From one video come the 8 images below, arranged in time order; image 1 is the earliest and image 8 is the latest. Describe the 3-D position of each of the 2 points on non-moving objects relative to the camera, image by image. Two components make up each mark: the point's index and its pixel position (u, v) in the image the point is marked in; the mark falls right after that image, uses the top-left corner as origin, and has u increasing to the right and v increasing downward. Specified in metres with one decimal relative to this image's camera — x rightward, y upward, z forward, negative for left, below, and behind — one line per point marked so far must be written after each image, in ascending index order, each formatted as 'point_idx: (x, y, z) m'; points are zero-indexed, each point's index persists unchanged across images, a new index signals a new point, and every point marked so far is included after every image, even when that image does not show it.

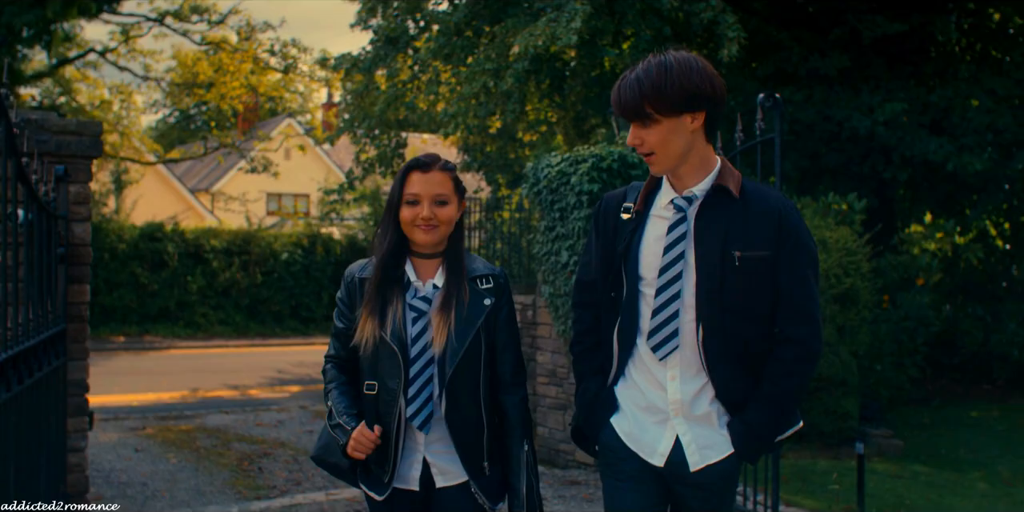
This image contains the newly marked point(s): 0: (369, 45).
0: (-1.7, +2.6, +13.5) m
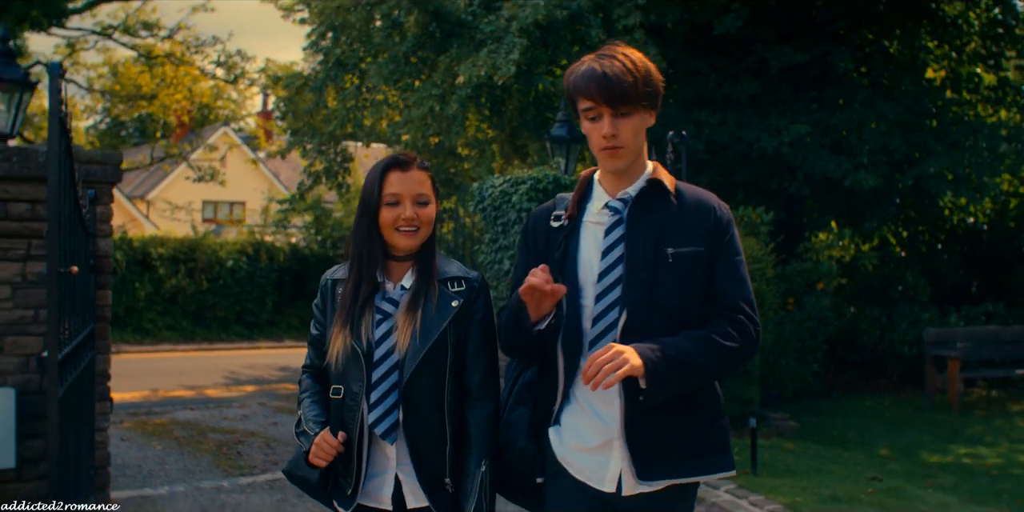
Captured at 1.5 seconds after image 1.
0: (-2.5, +2.5, +14.5) m
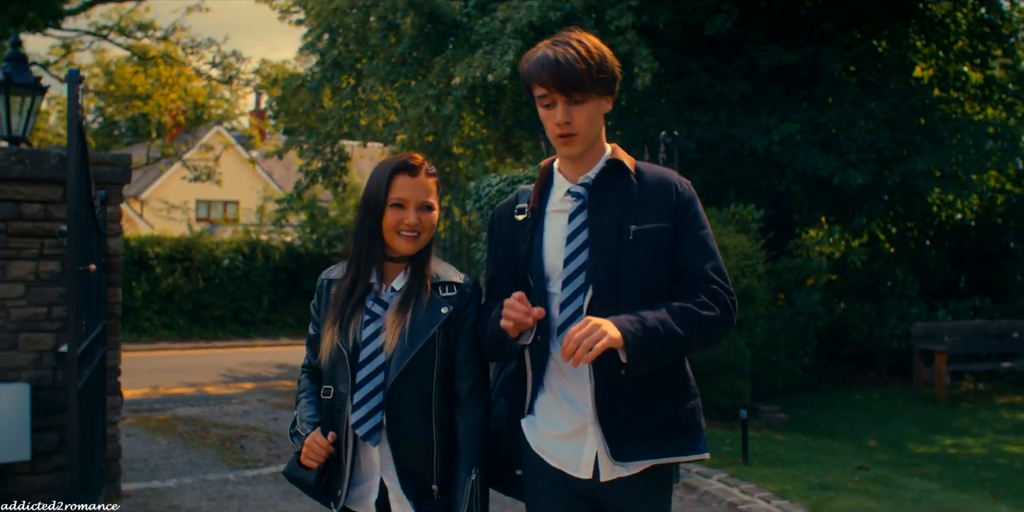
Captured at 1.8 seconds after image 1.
0: (-2.6, +2.5, +14.7) m
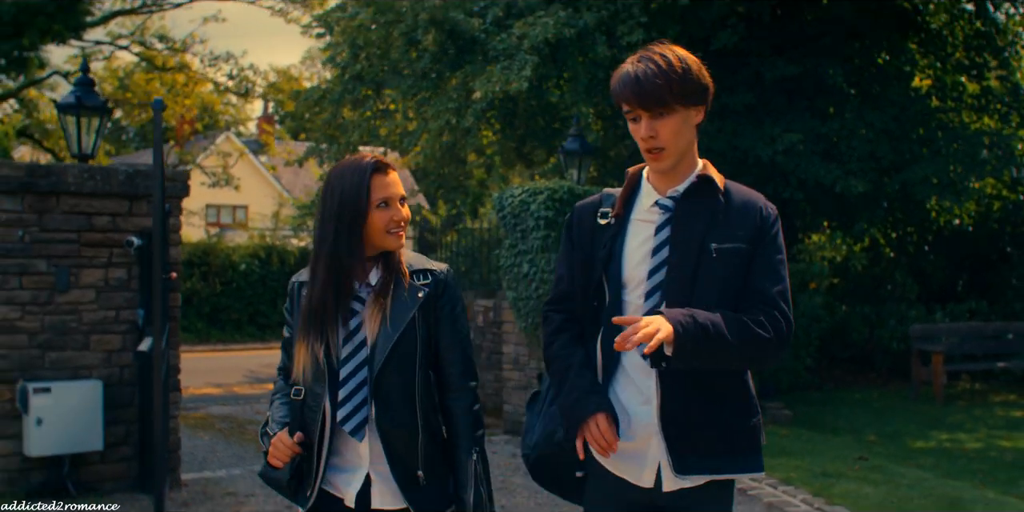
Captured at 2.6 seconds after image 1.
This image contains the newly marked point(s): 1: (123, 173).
0: (-2.4, +2.4, +15.3) m
1: (-2.4, +0.5, +6.8) m
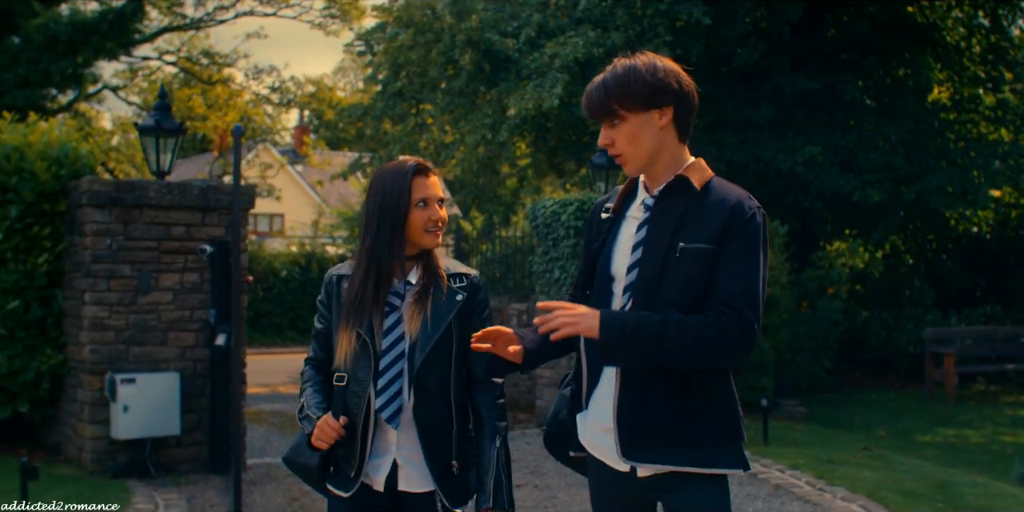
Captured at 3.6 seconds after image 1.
0: (-1.9, +2.3, +16.1) m
1: (-2.2, +0.5, +7.6) m
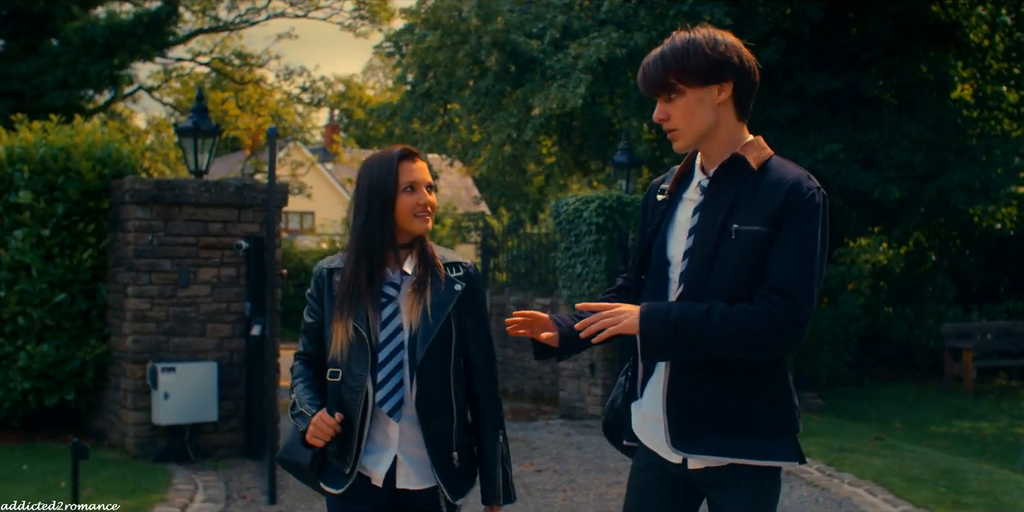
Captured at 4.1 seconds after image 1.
0: (-1.6, +2.4, +16.4) m
1: (-2.0, +0.5, +8.0) m
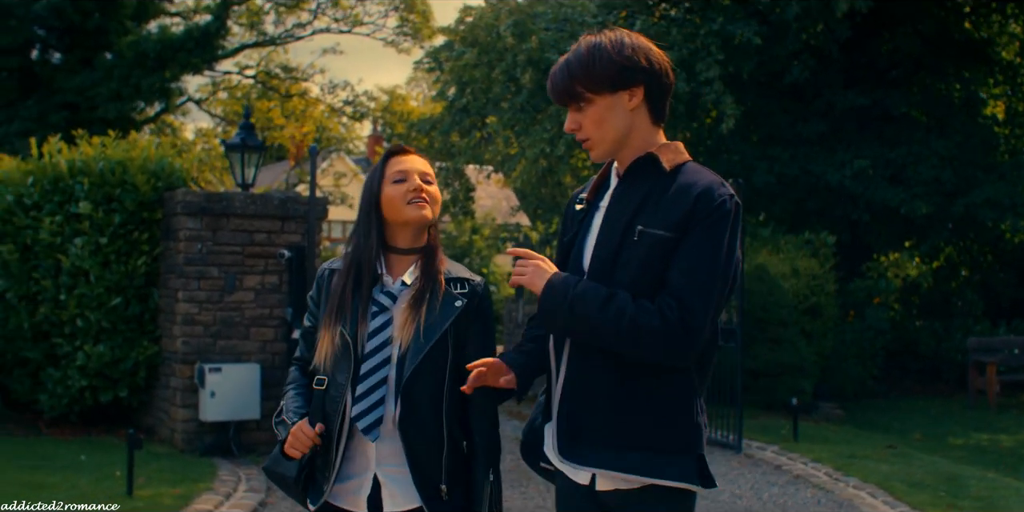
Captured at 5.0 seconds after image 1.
0: (-1.0, +2.2, +17.0) m
1: (-1.8, +0.4, +8.5) m
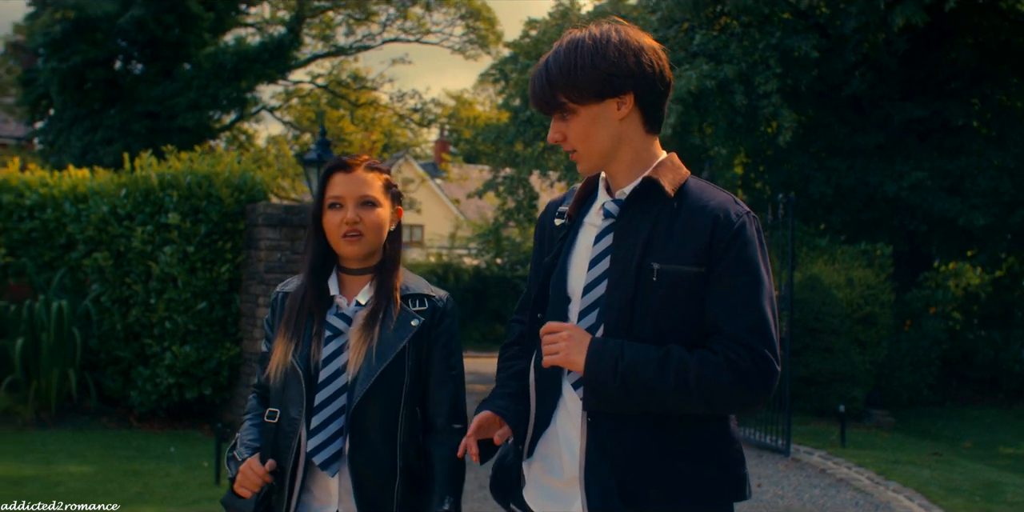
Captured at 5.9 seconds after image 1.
0: (0.0, +2.1, +17.5) m
1: (-1.3, +0.4, +9.1) m
